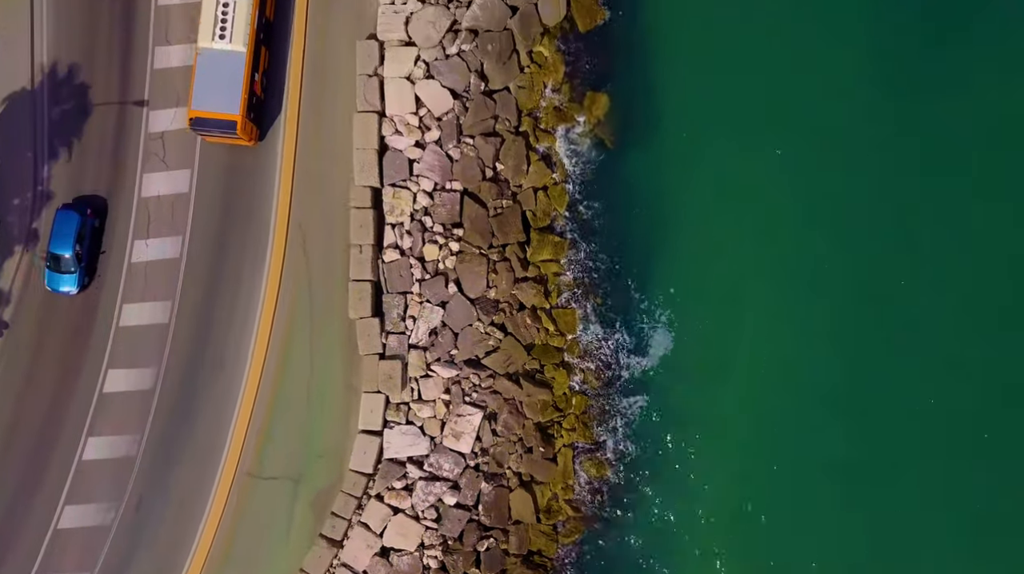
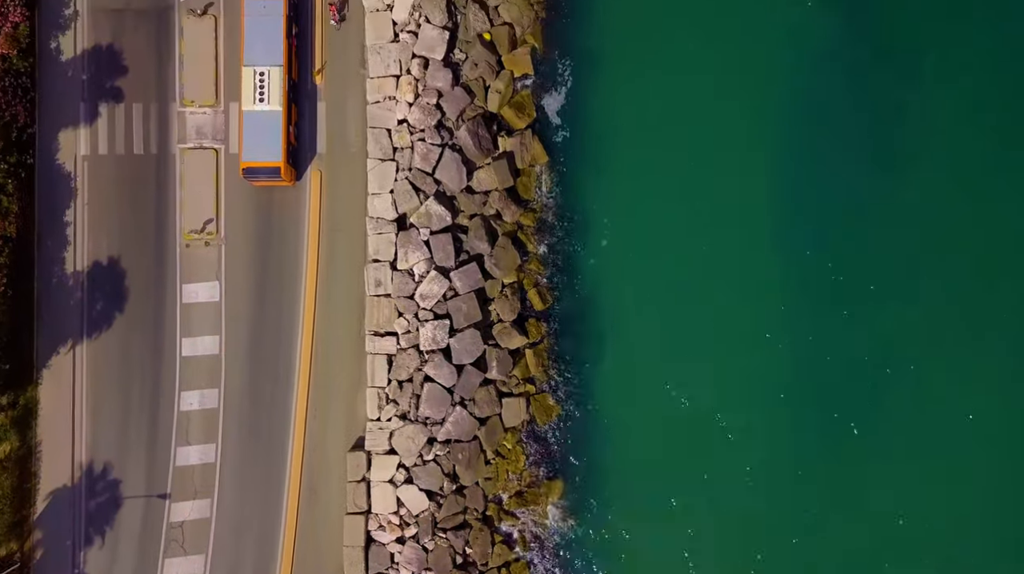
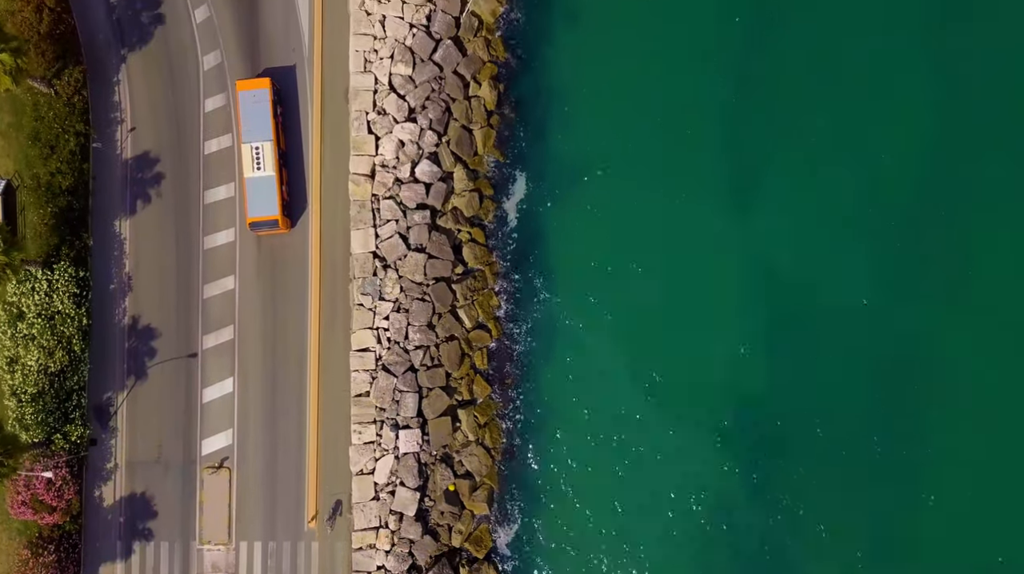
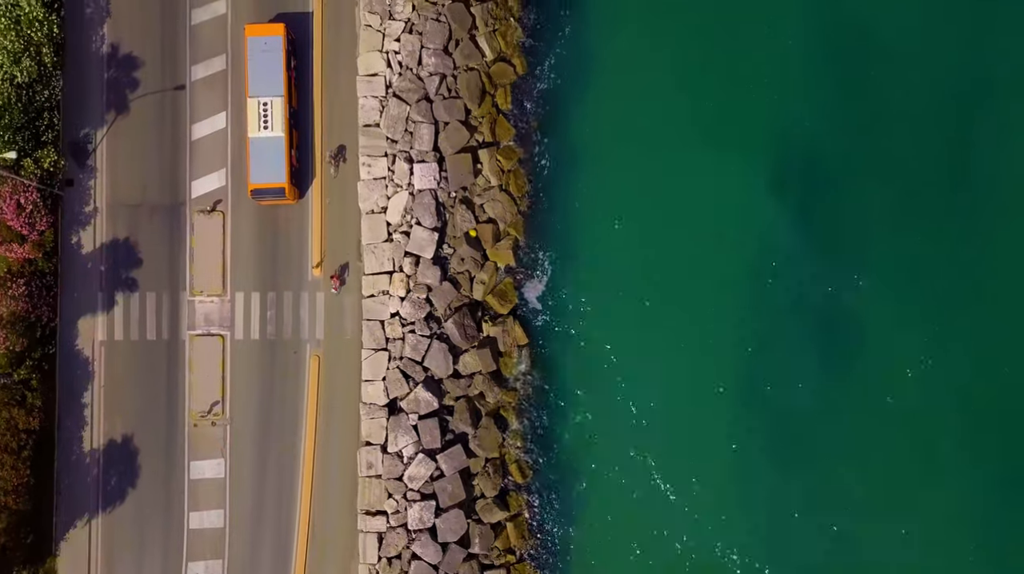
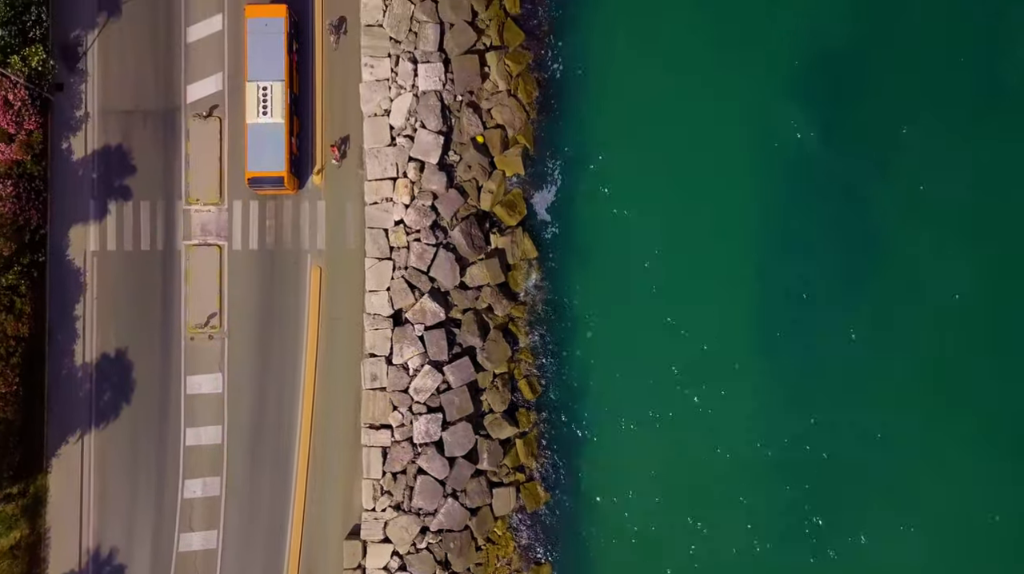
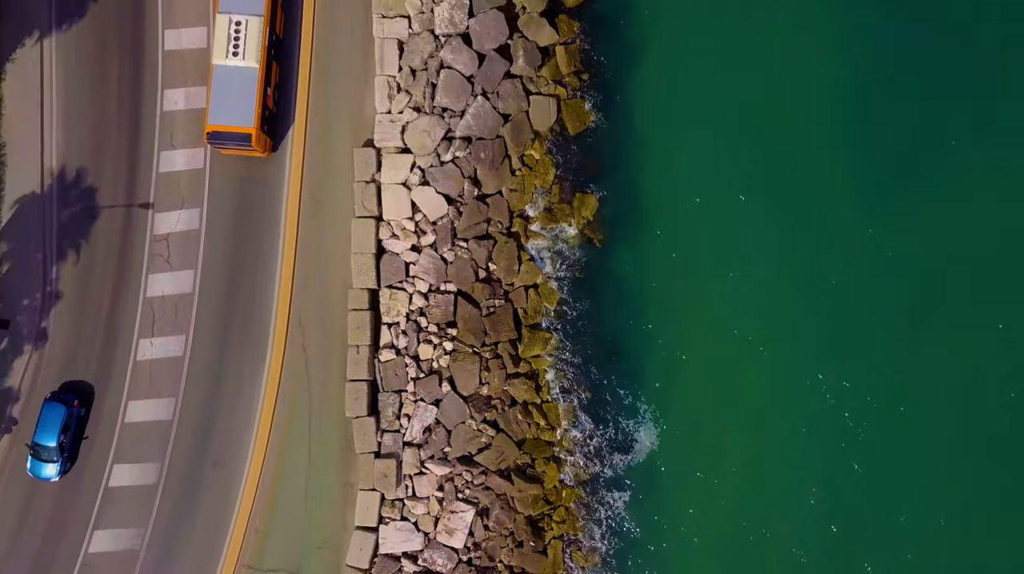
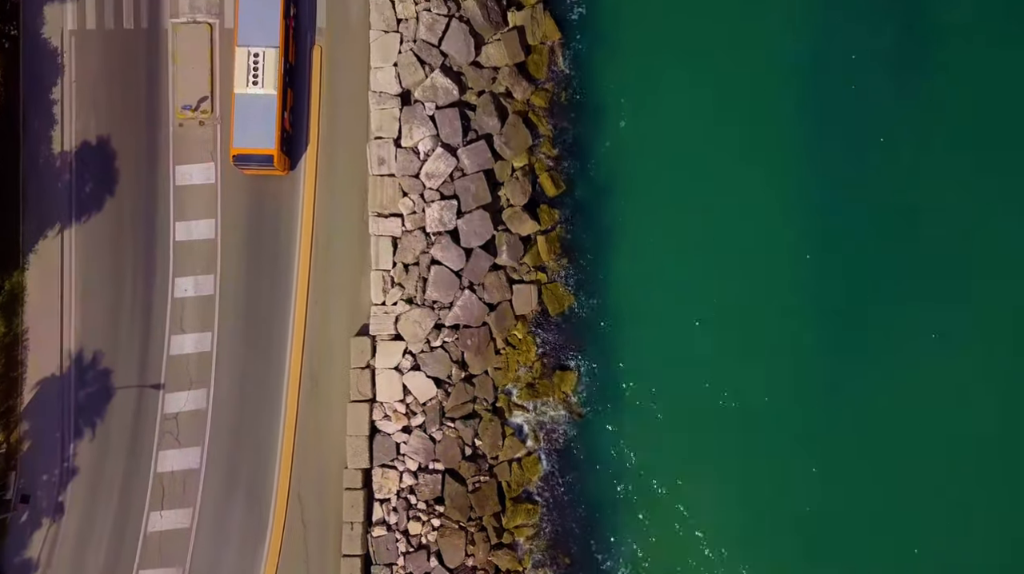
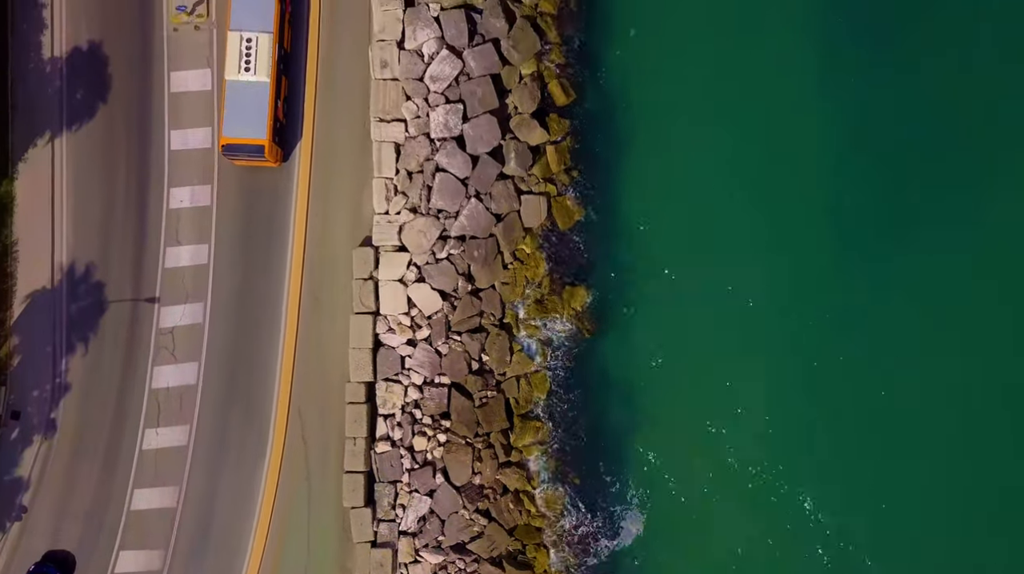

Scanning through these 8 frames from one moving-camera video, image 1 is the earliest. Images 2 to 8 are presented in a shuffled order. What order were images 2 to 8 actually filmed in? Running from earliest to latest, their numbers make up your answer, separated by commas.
6, 8, 7, 2, 5, 4, 3
